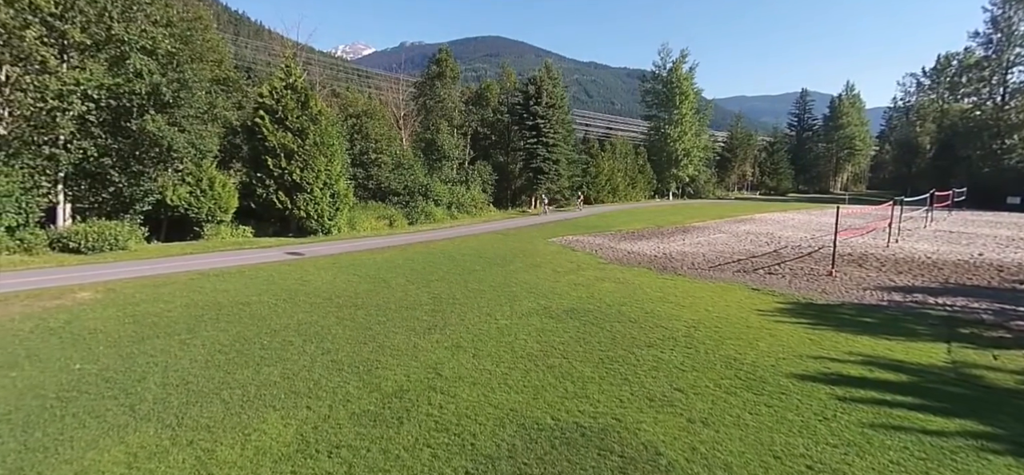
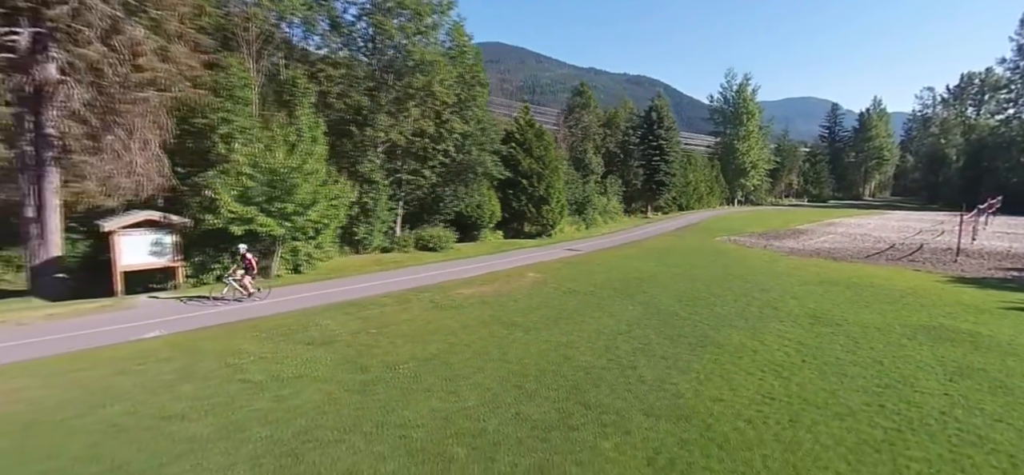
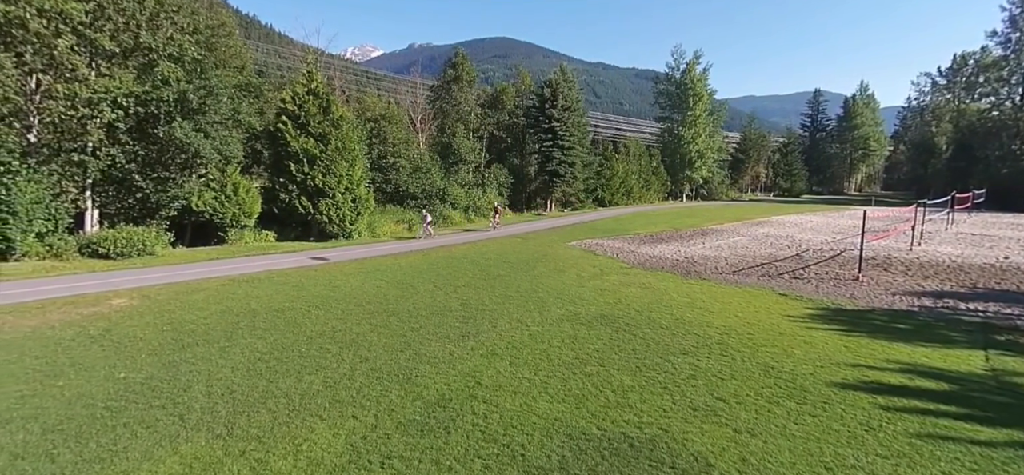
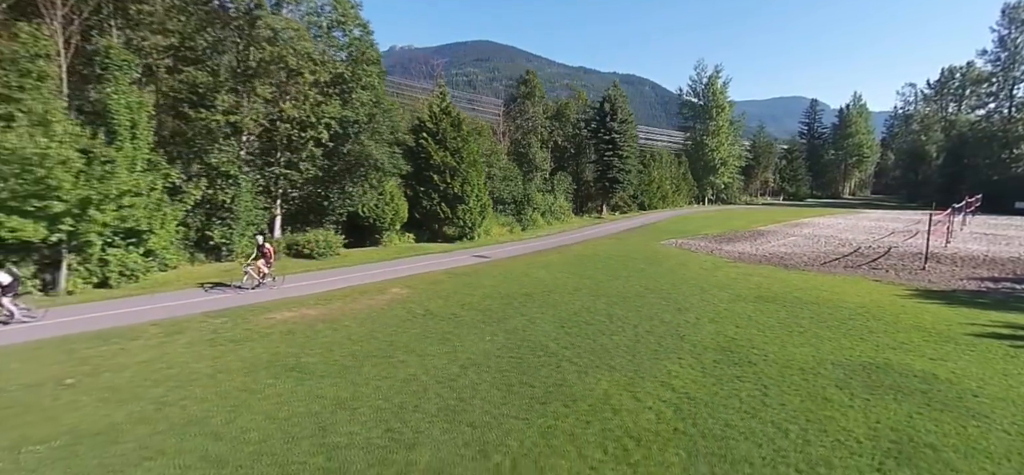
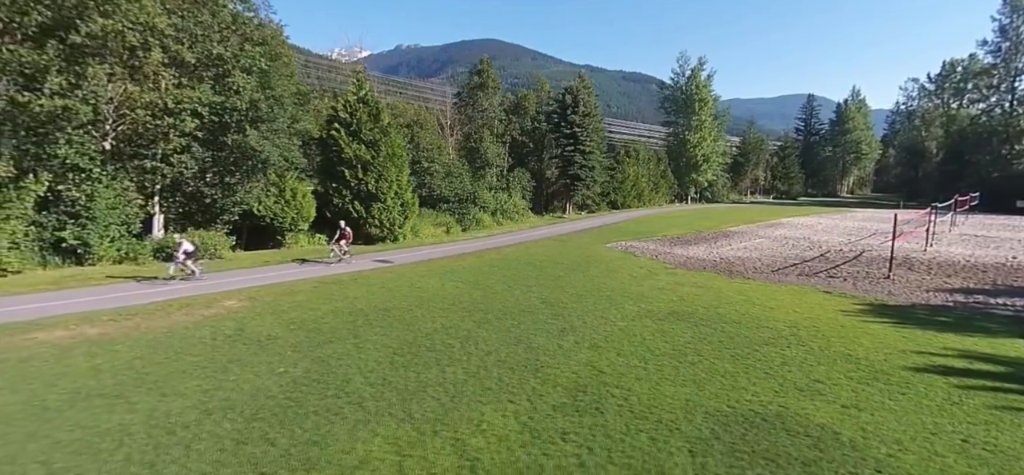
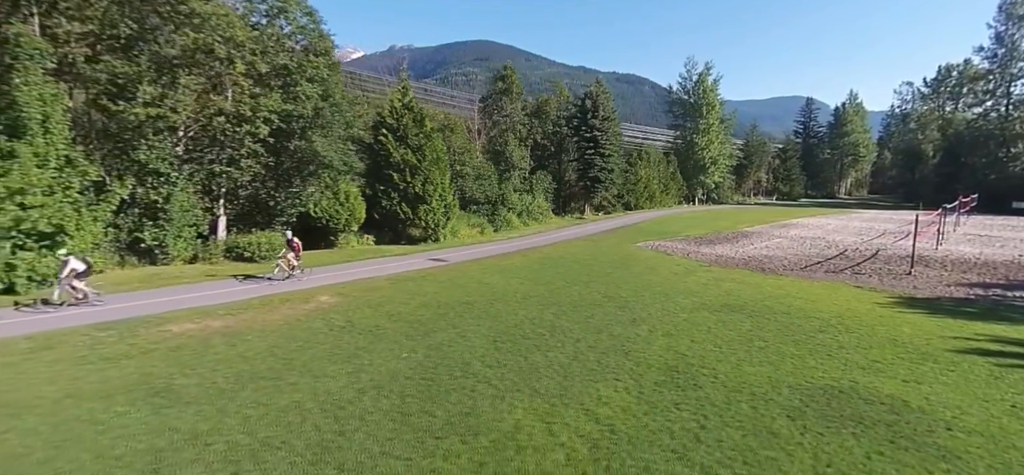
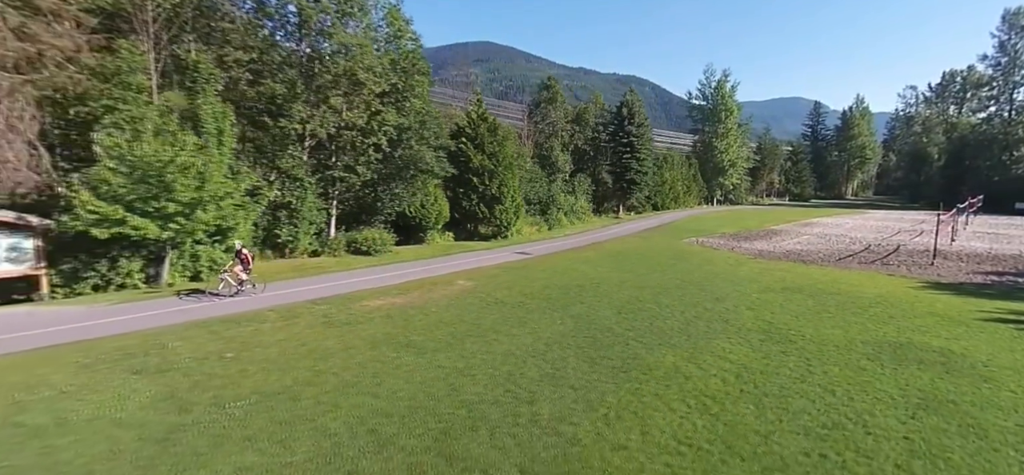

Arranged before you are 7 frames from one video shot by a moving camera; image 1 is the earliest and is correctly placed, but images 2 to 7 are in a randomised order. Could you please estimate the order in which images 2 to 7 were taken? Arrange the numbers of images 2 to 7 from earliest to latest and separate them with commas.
3, 5, 6, 4, 7, 2
